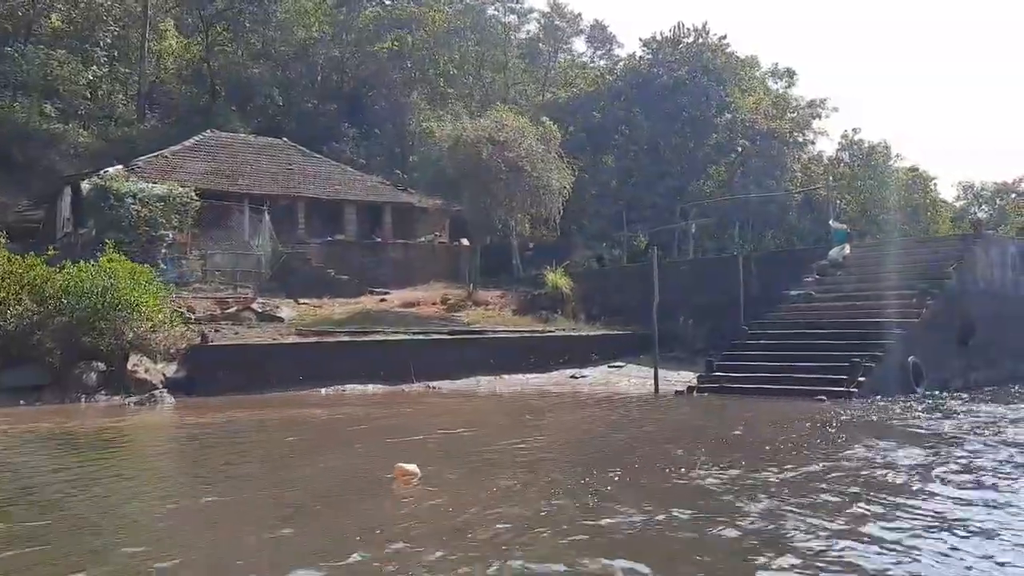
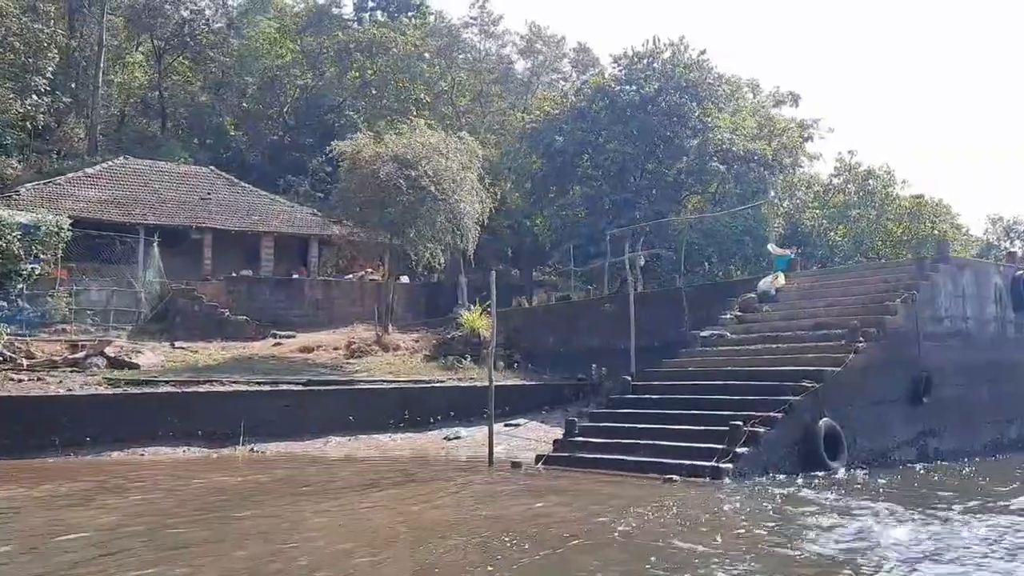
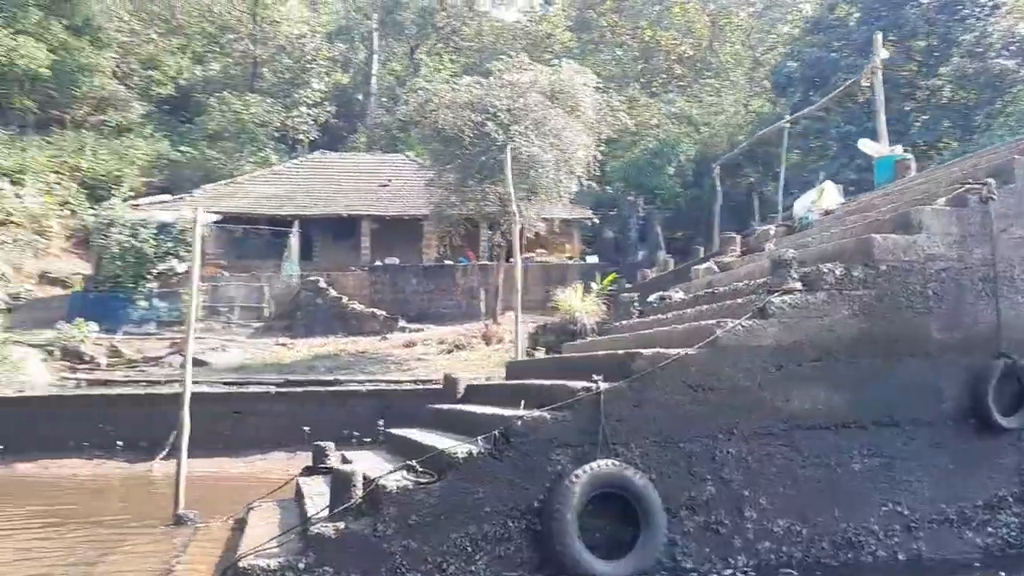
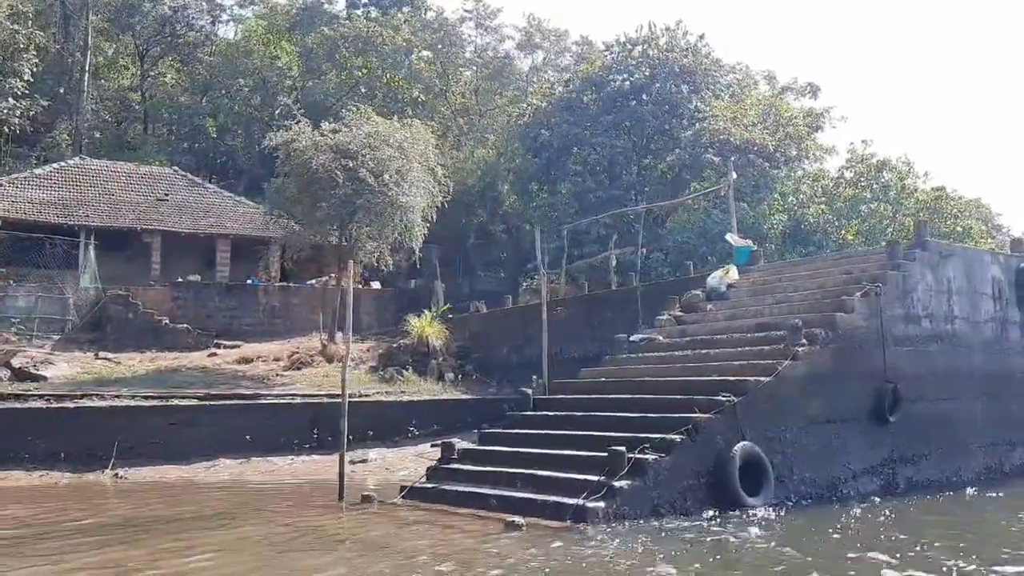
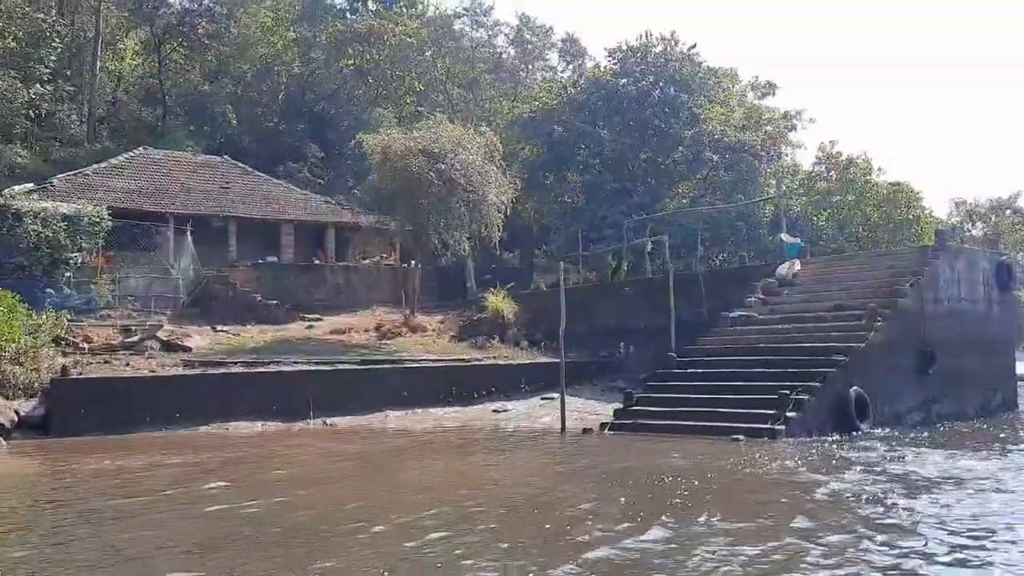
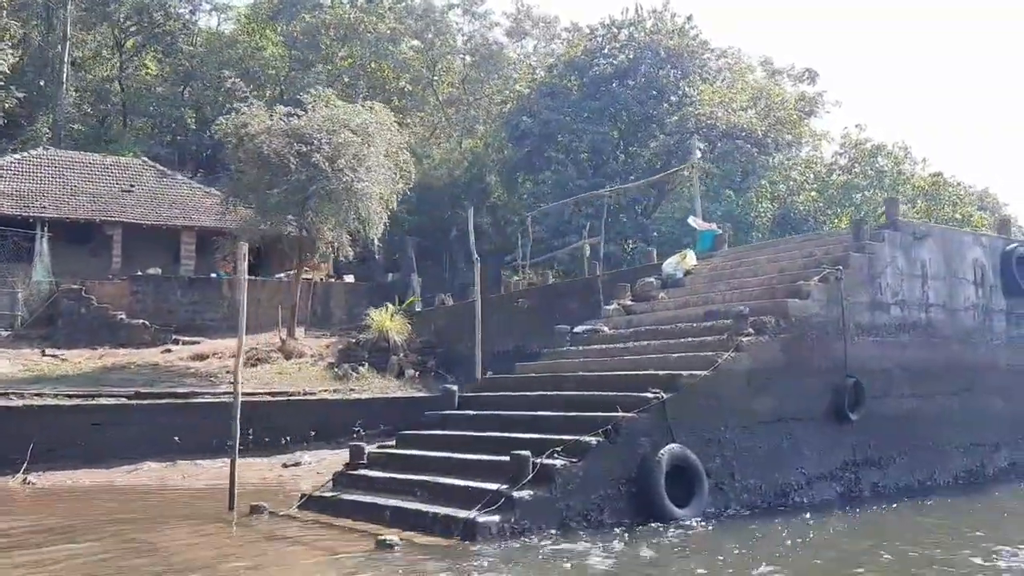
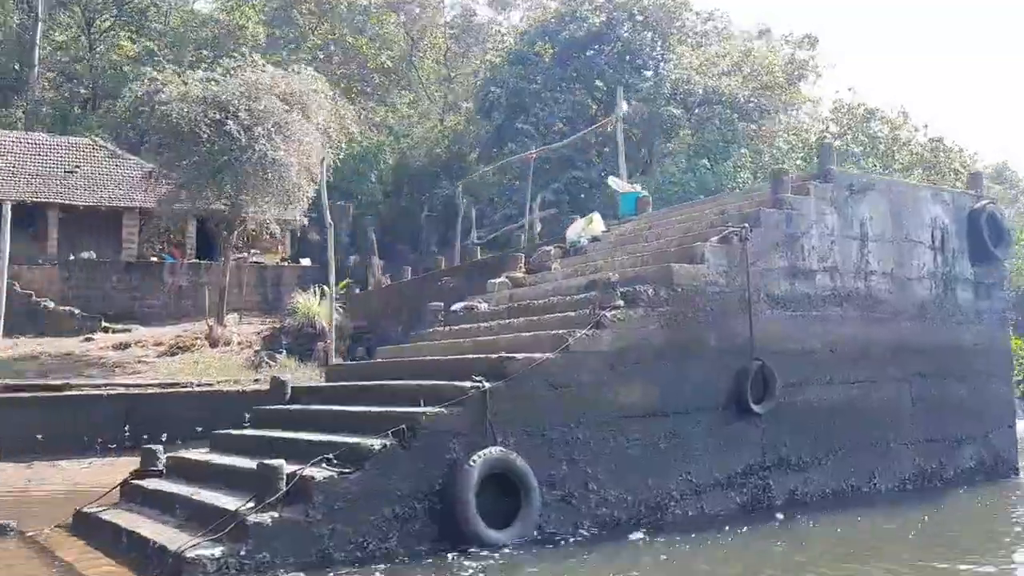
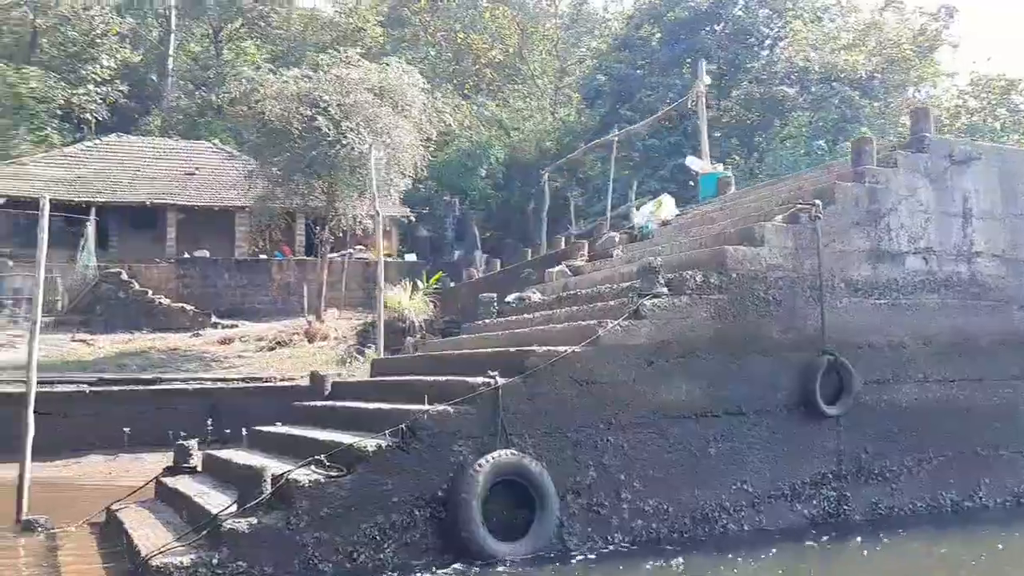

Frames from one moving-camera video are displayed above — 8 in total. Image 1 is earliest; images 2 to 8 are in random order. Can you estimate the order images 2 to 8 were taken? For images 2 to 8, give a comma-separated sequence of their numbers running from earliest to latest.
5, 2, 4, 6, 7, 8, 3
